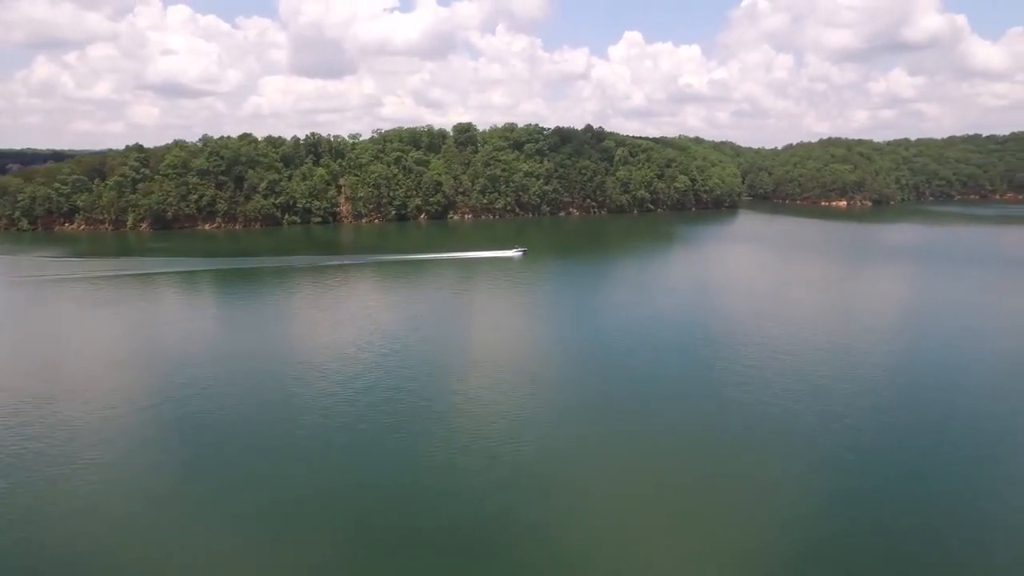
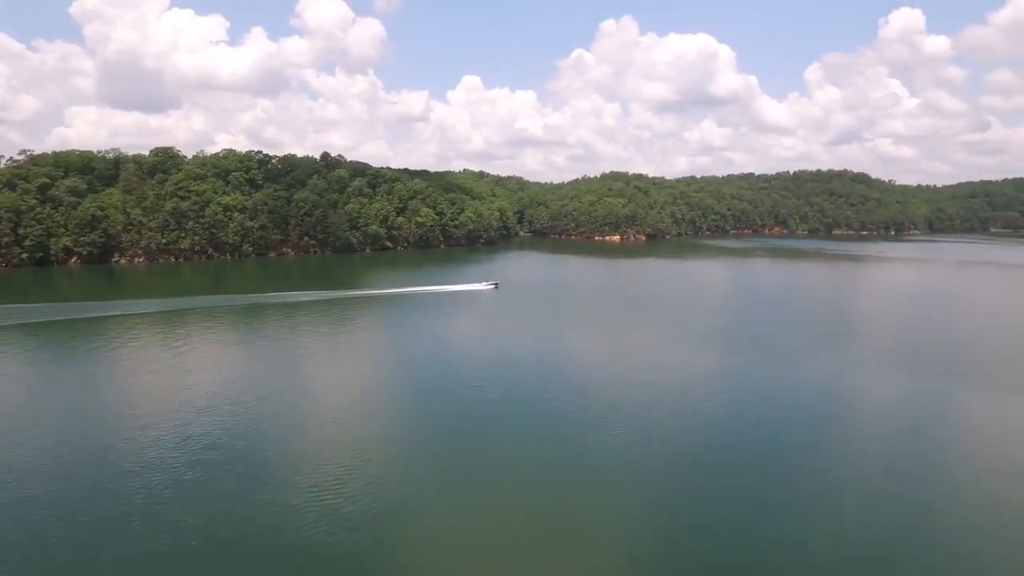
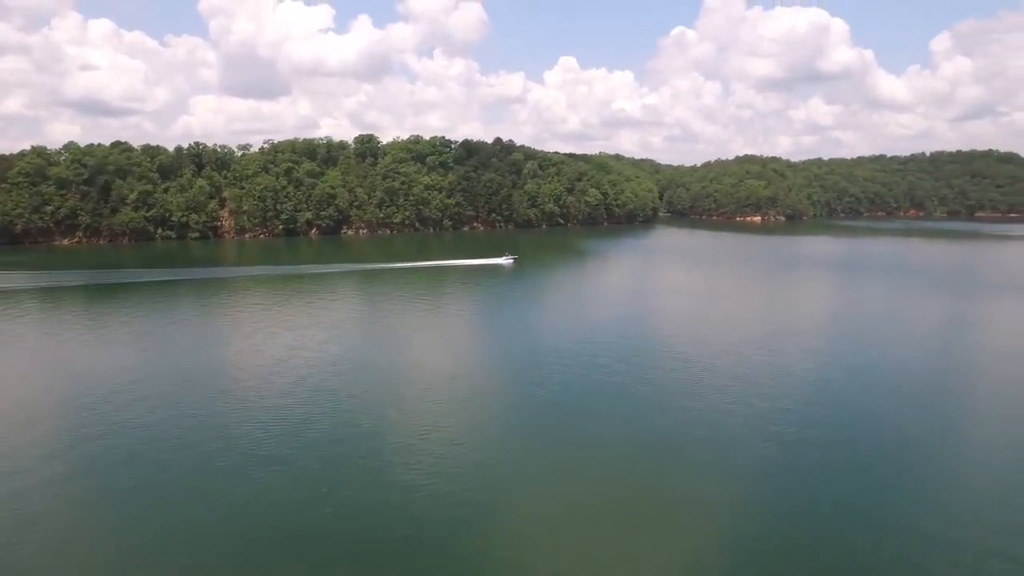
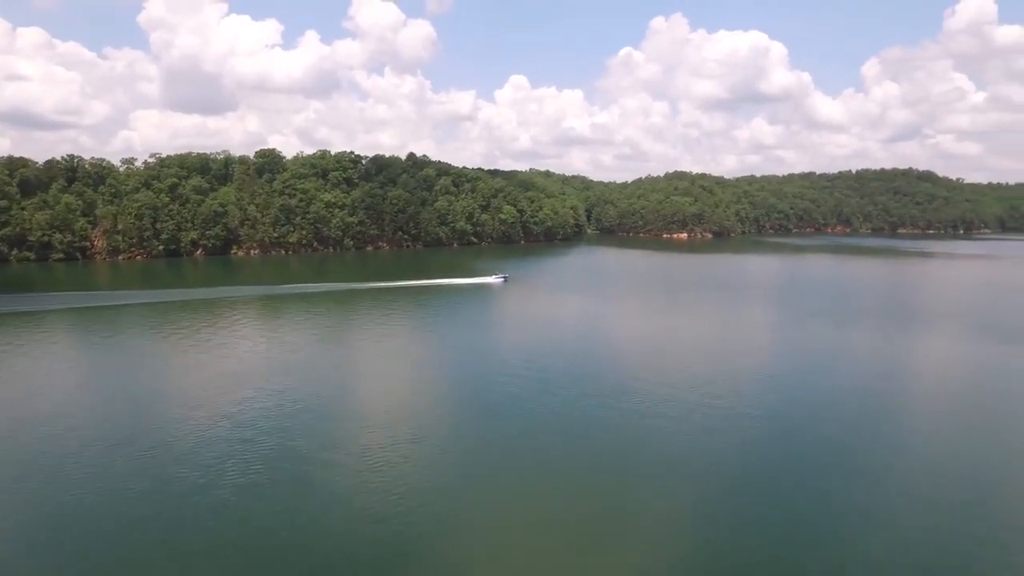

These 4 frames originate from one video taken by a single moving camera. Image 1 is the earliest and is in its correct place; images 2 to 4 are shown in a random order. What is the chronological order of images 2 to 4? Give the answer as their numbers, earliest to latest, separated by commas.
3, 4, 2
